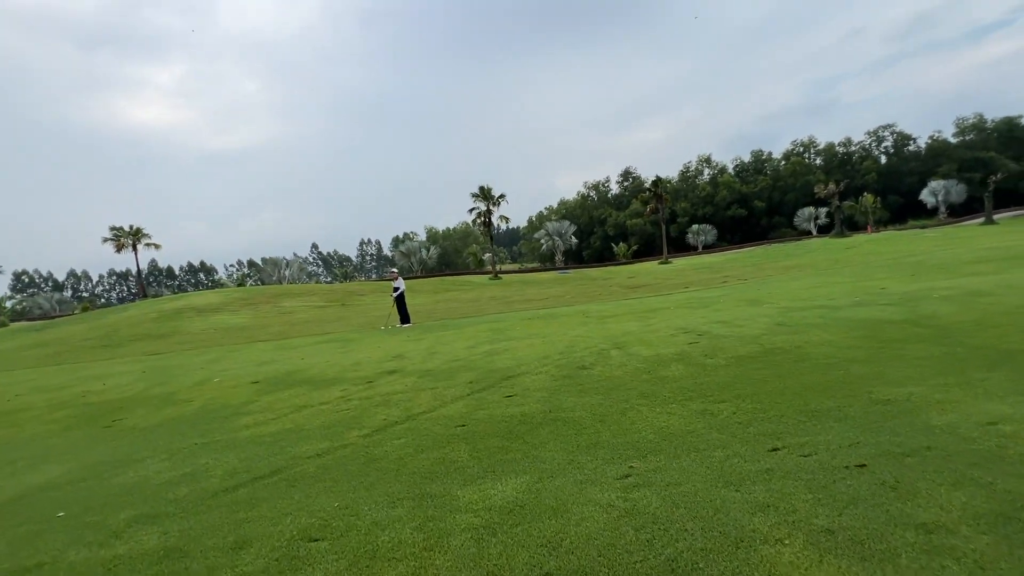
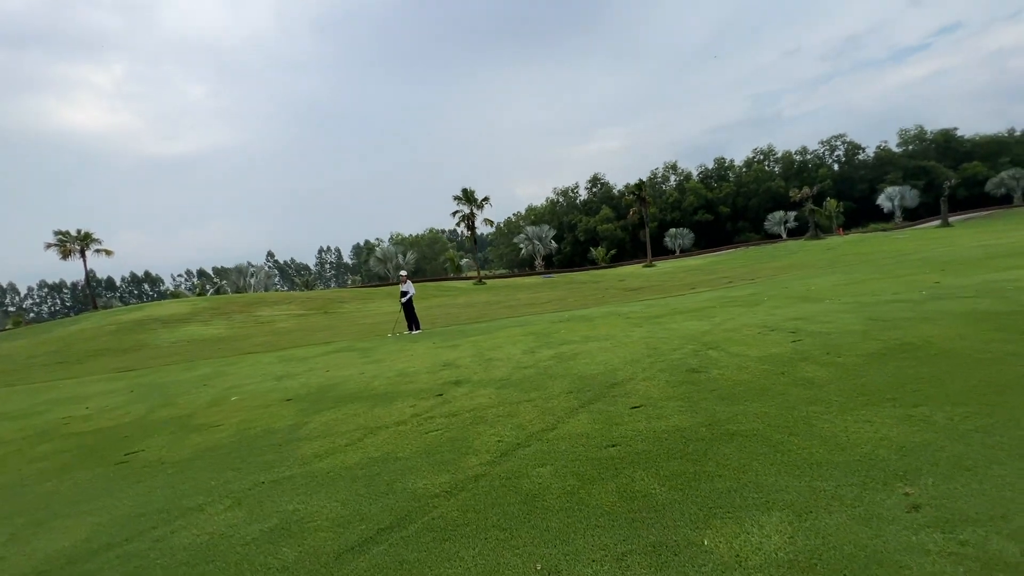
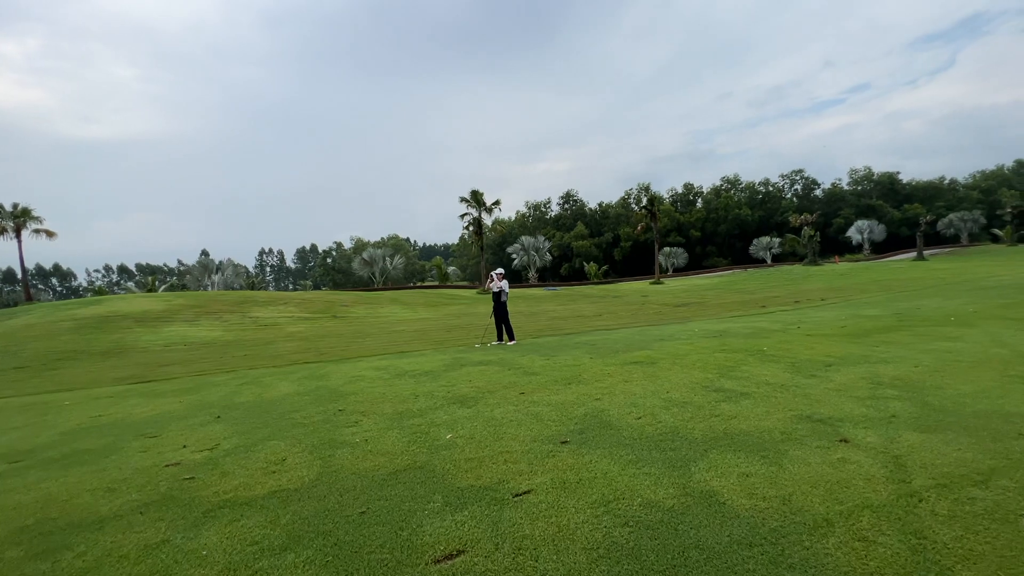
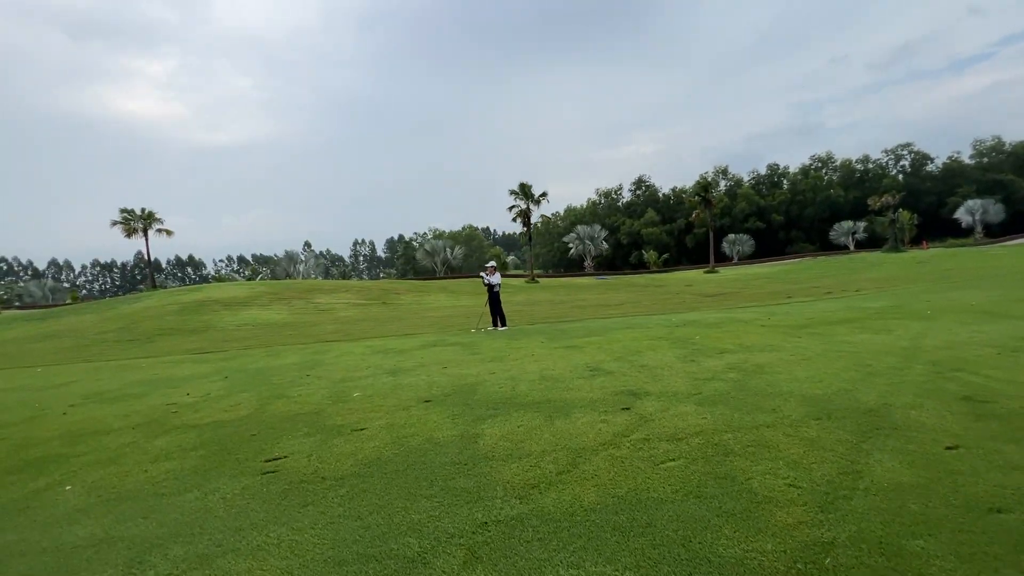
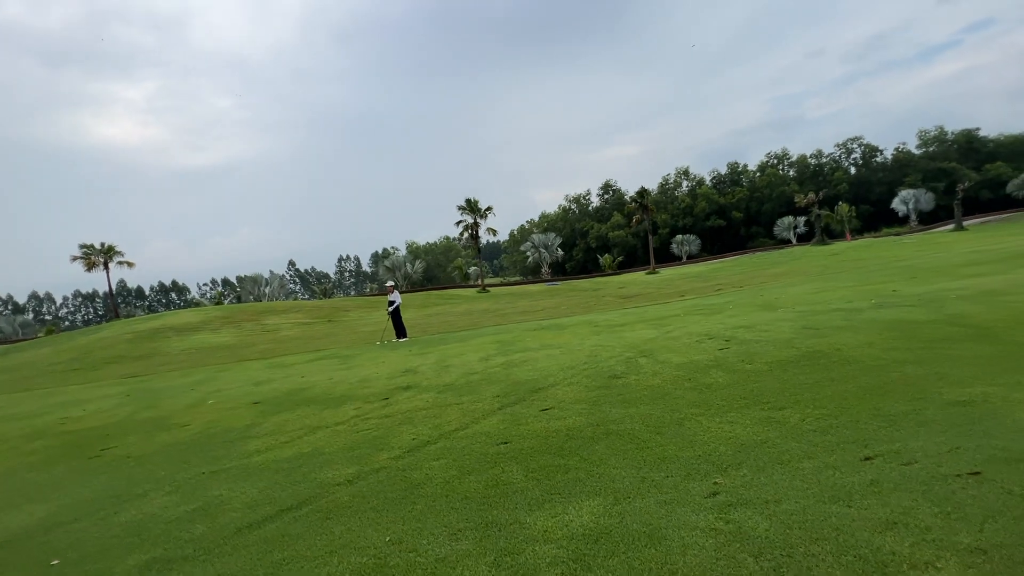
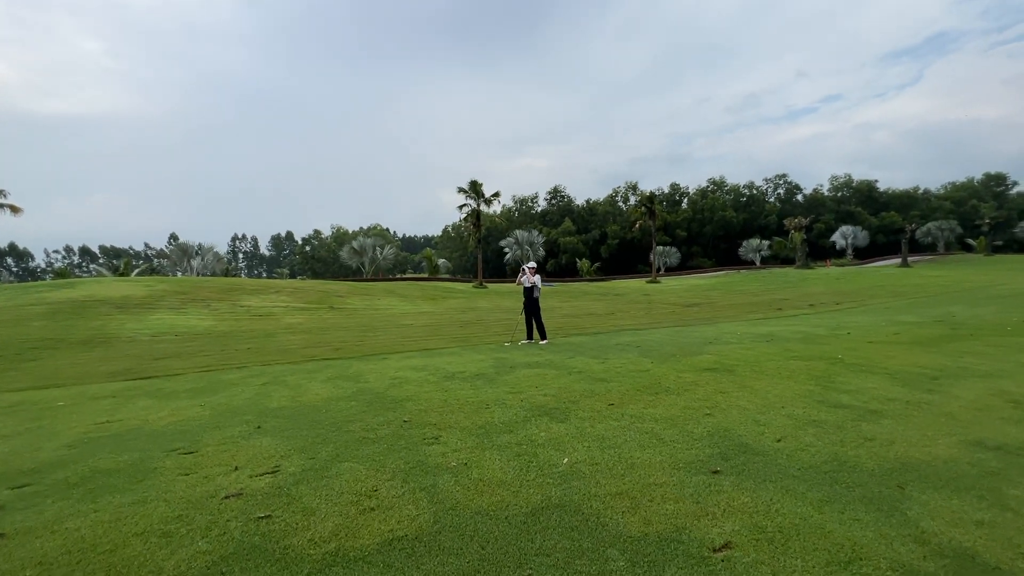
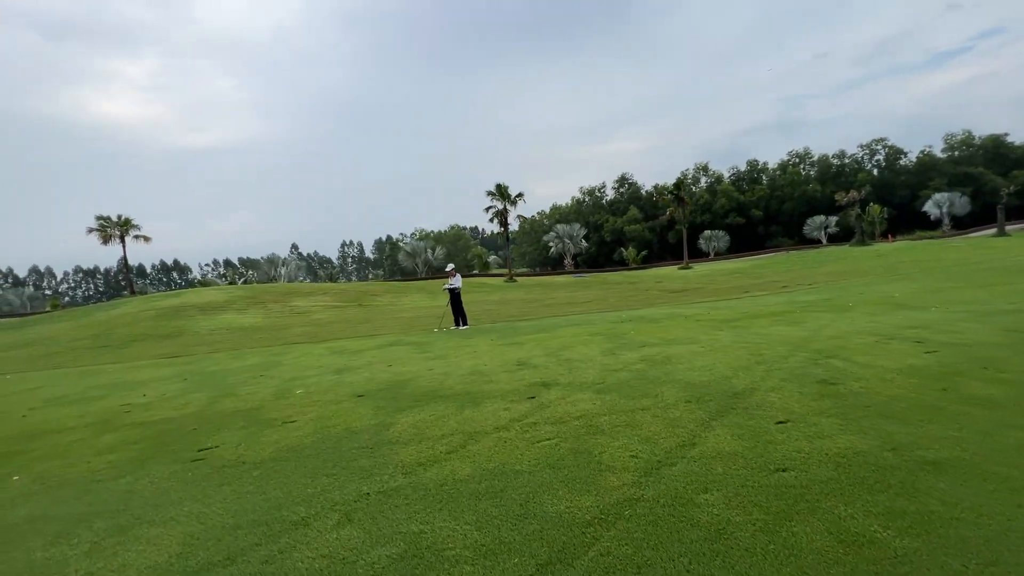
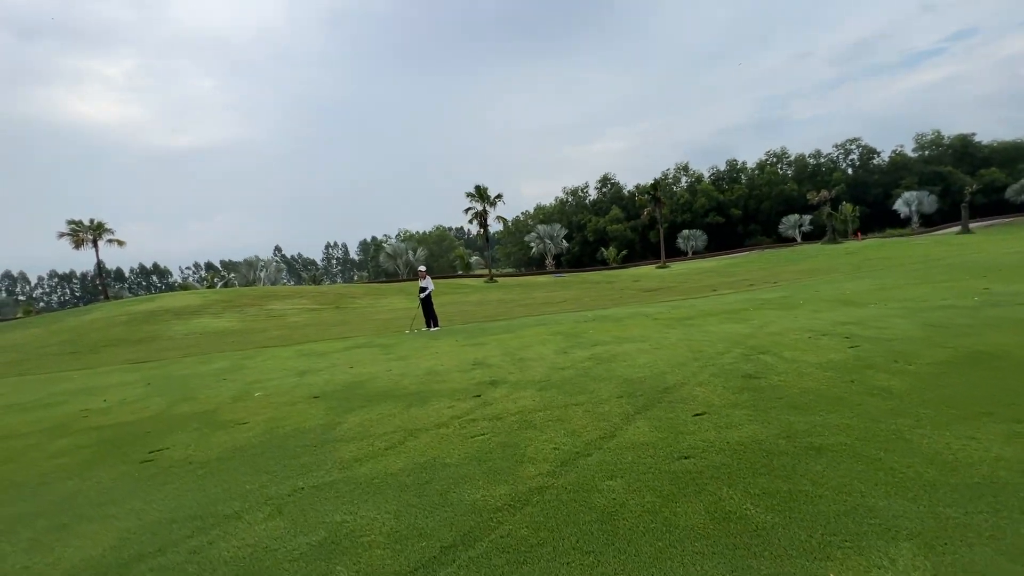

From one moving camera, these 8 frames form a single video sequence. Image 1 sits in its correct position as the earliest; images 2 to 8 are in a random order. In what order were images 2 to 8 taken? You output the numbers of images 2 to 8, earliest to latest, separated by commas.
5, 2, 8, 7, 4, 3, 6
